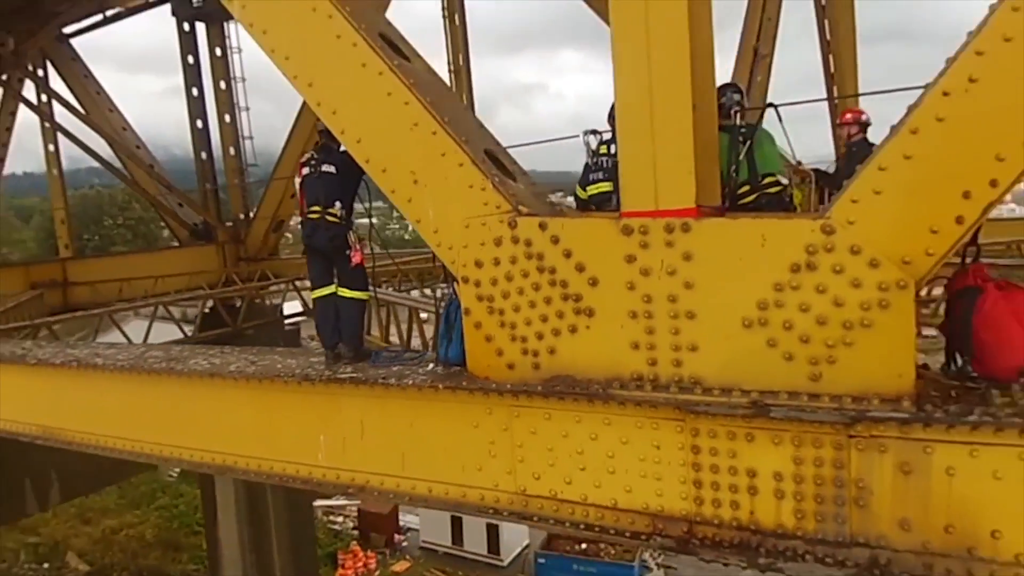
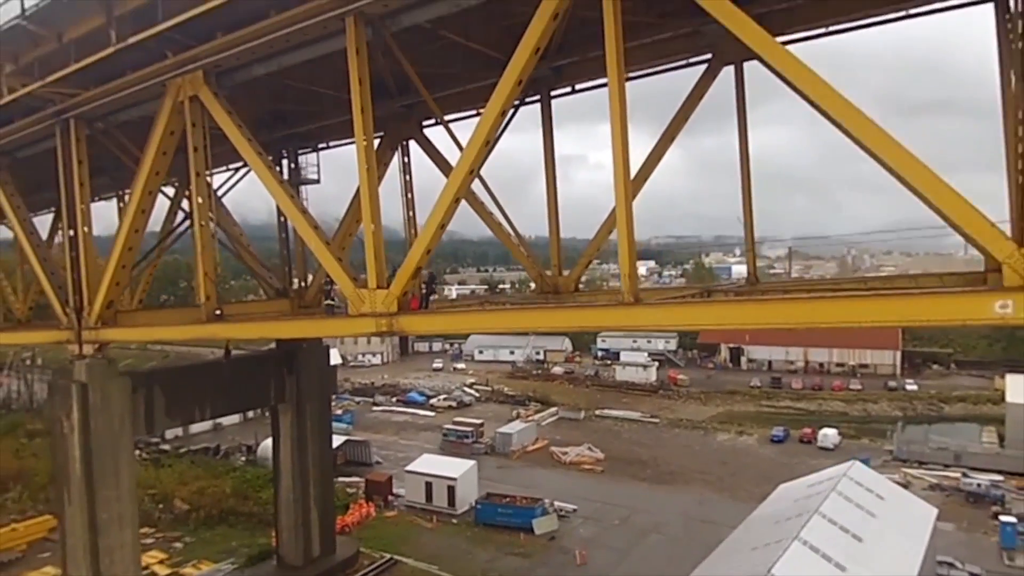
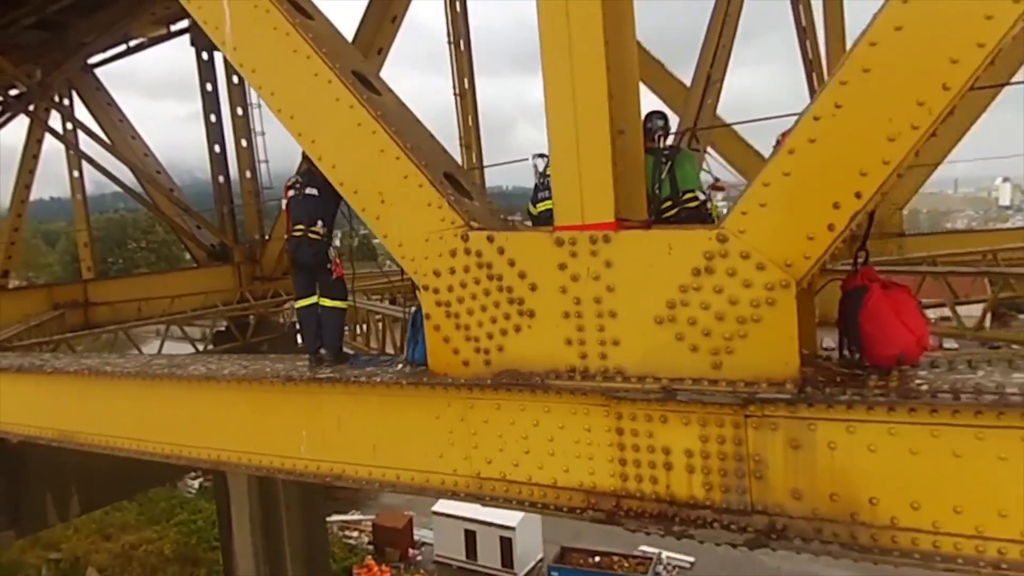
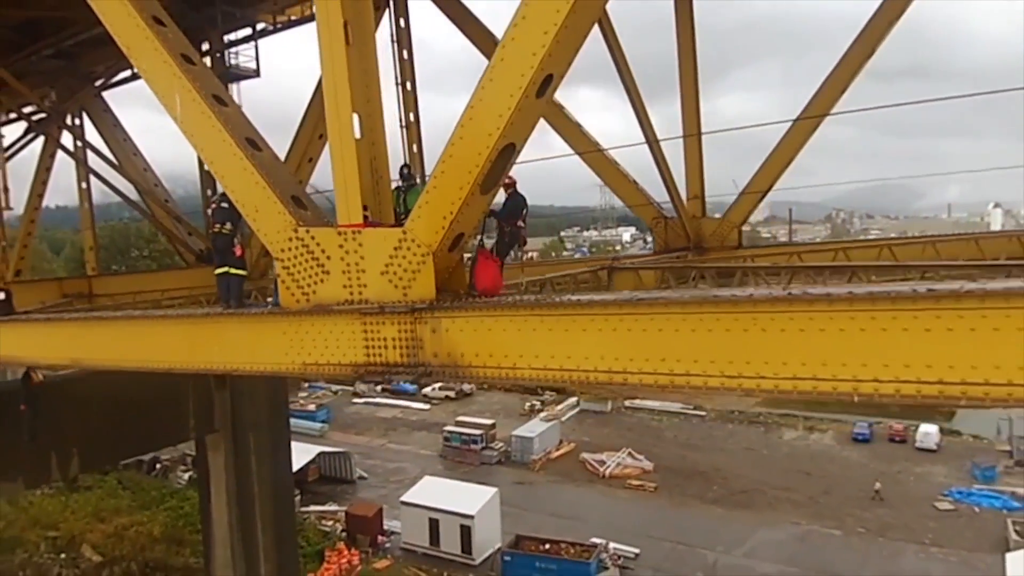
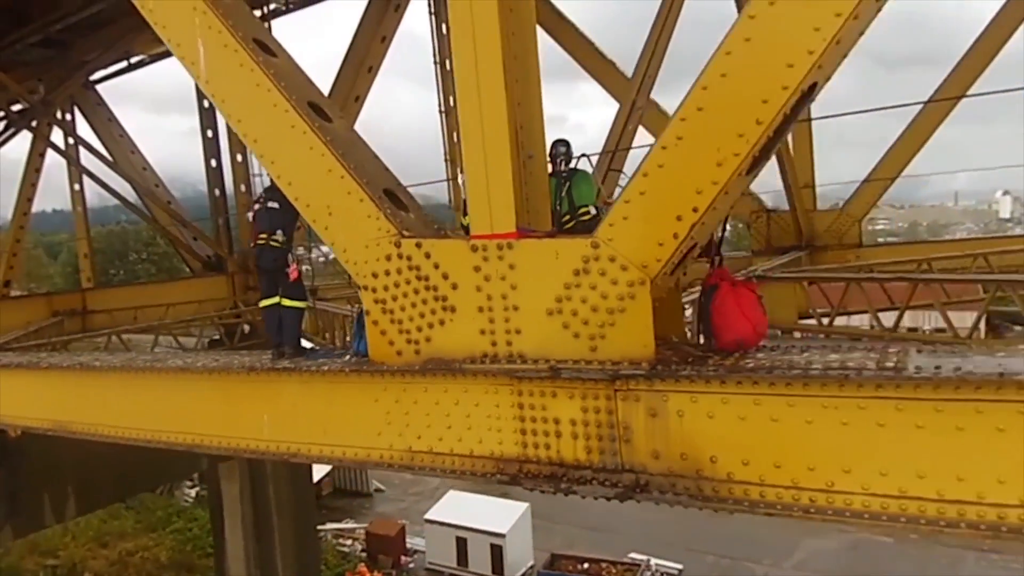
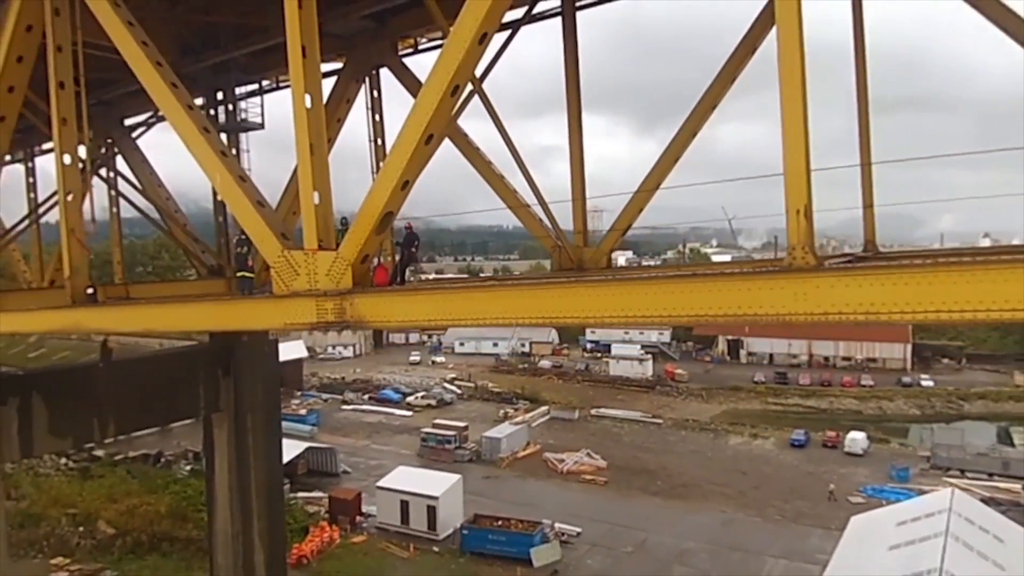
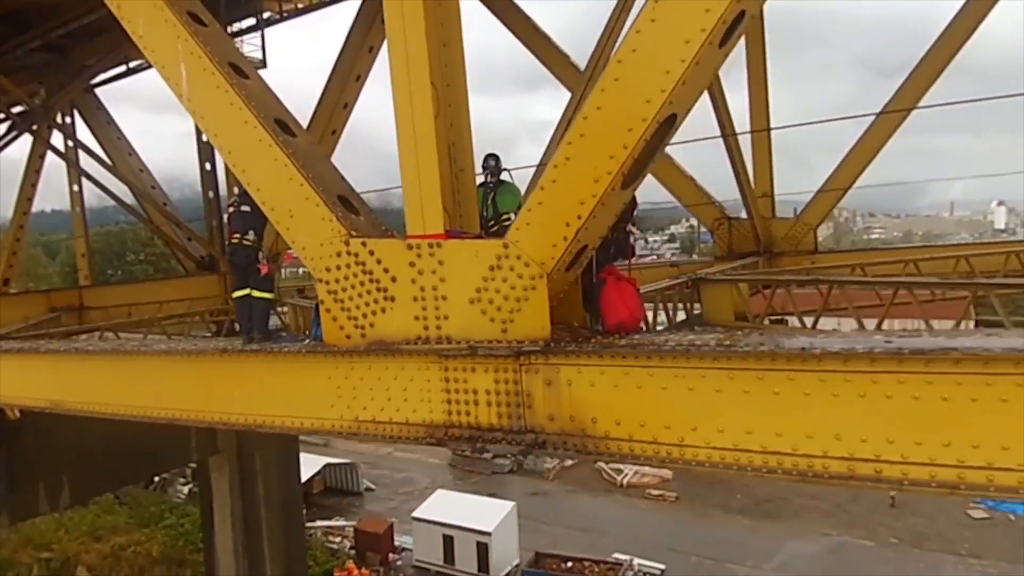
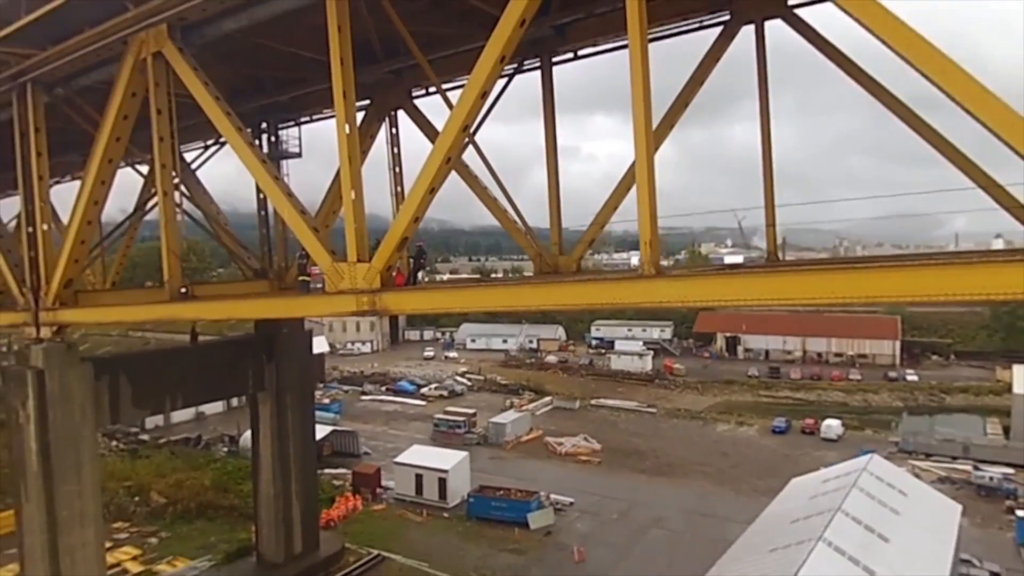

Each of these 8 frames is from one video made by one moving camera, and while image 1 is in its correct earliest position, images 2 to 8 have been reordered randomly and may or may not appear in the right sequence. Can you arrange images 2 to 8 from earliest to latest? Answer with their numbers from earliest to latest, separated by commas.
3, 5, 7, 4, 6, 8, 2
